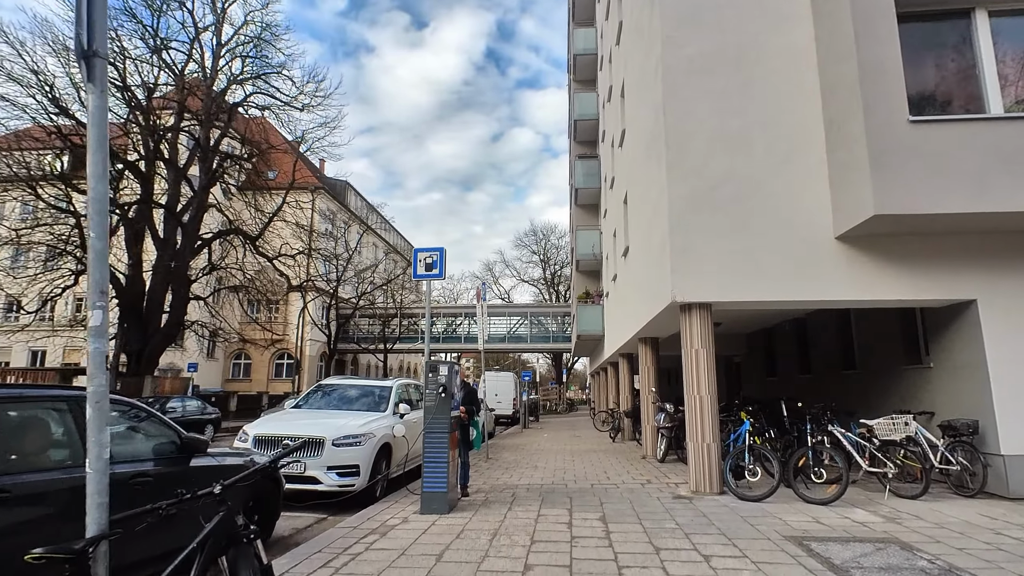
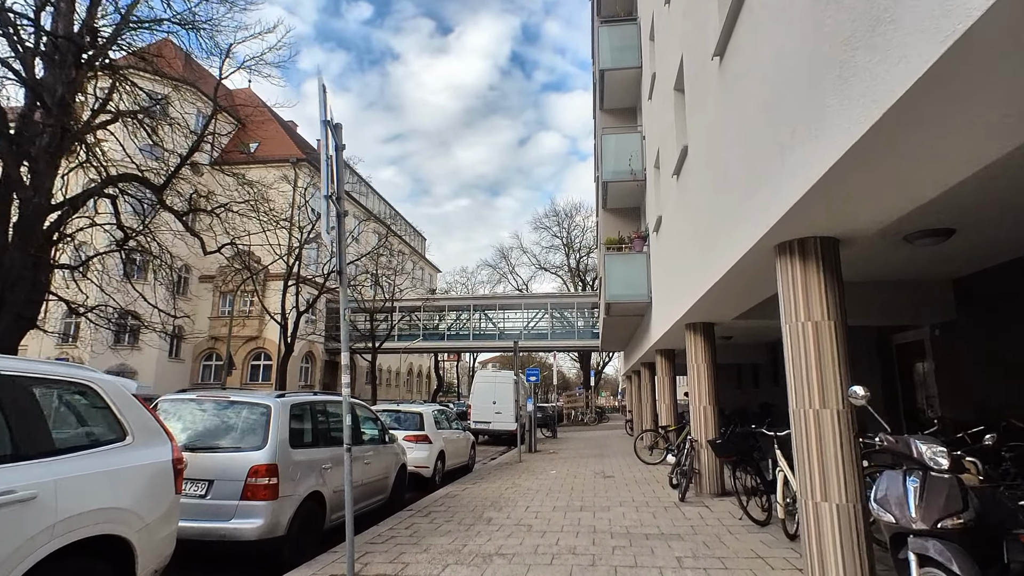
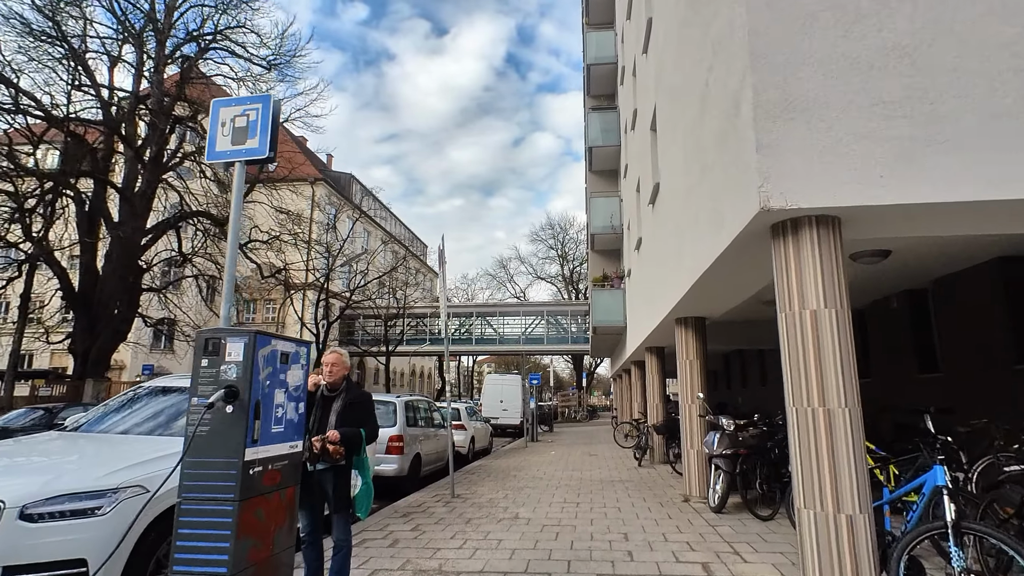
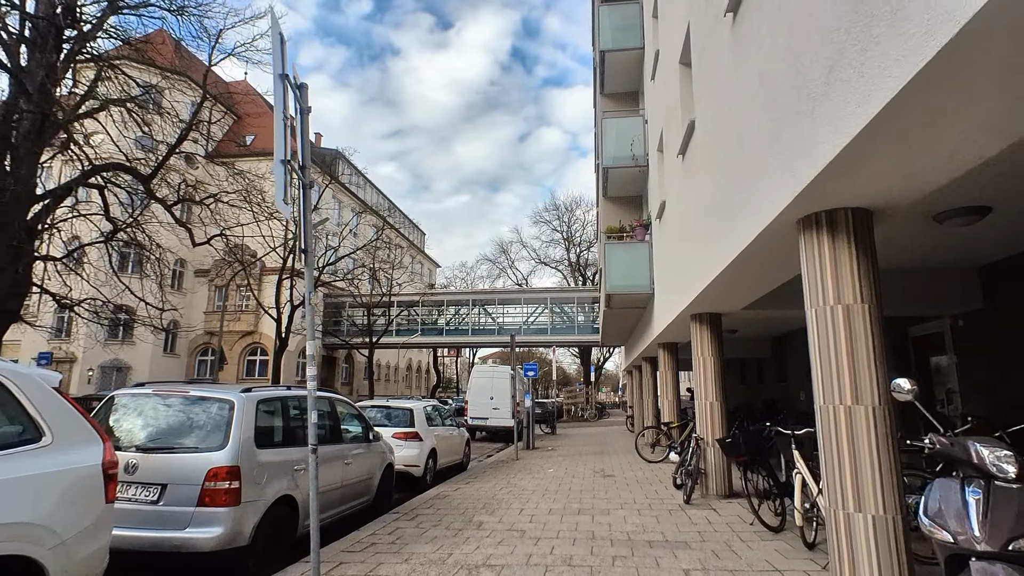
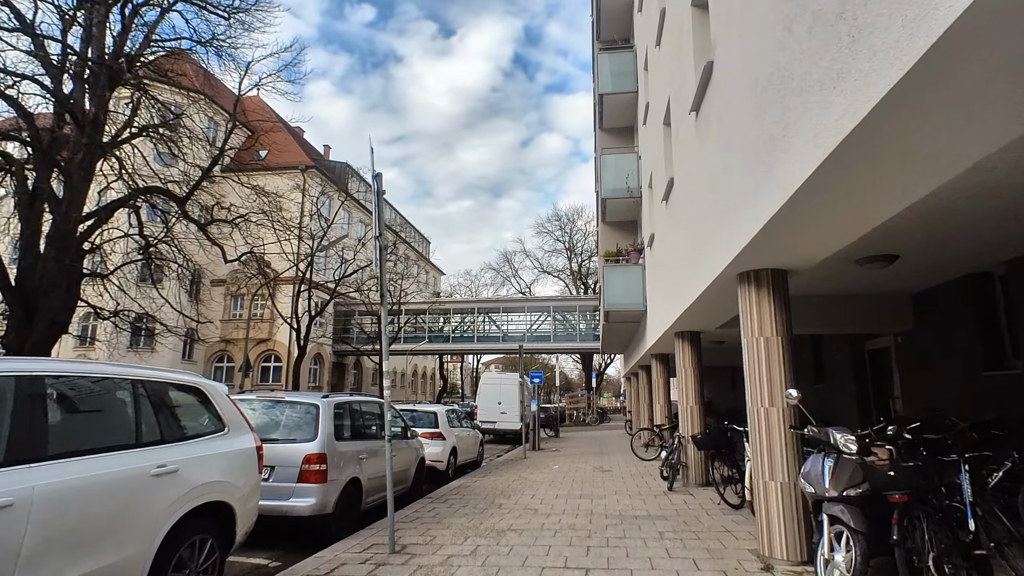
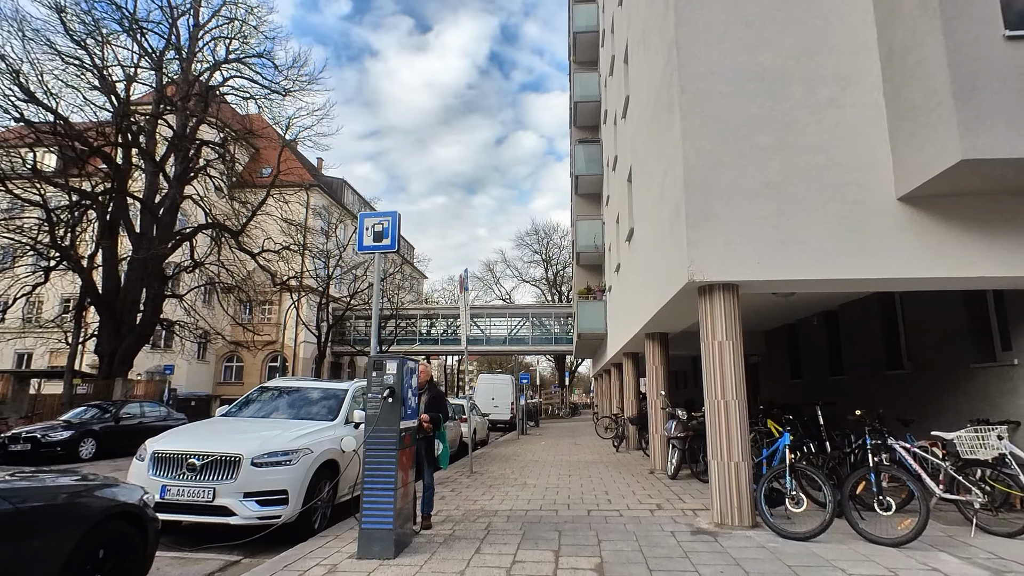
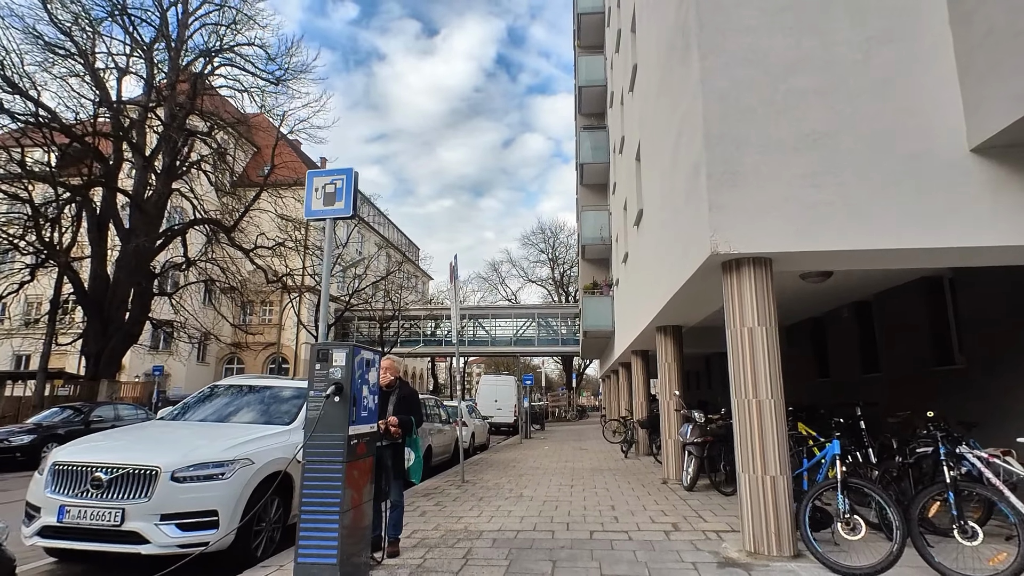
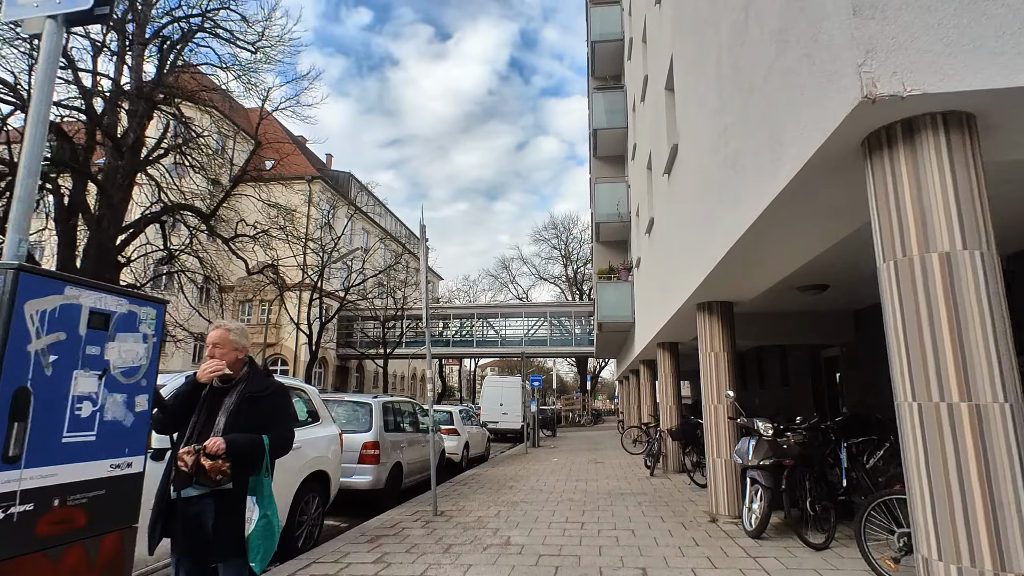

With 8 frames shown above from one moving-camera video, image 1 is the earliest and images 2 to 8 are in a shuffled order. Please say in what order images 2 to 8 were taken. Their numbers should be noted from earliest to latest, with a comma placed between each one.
6, 7, 3, 8, 5, 2, 4
